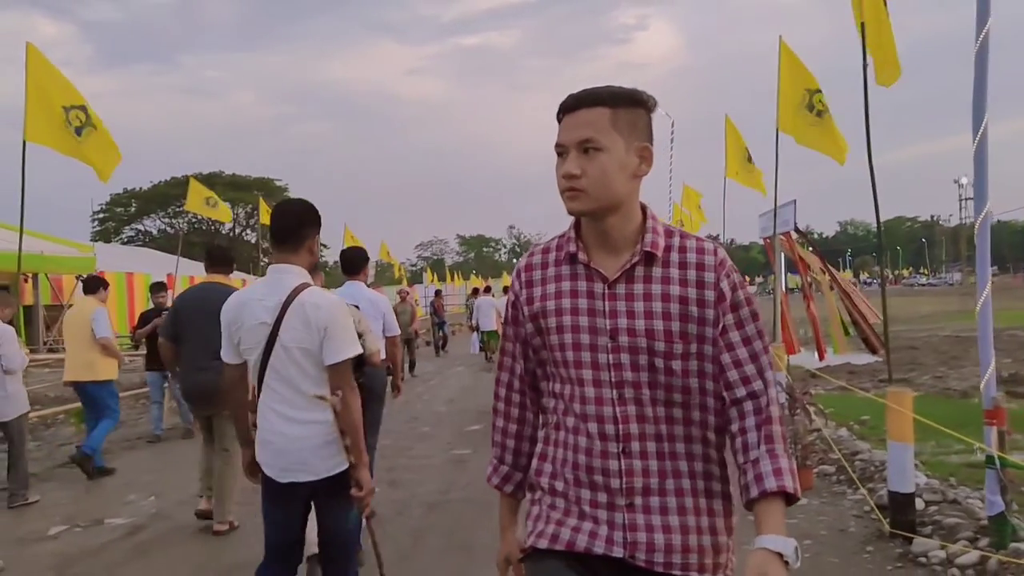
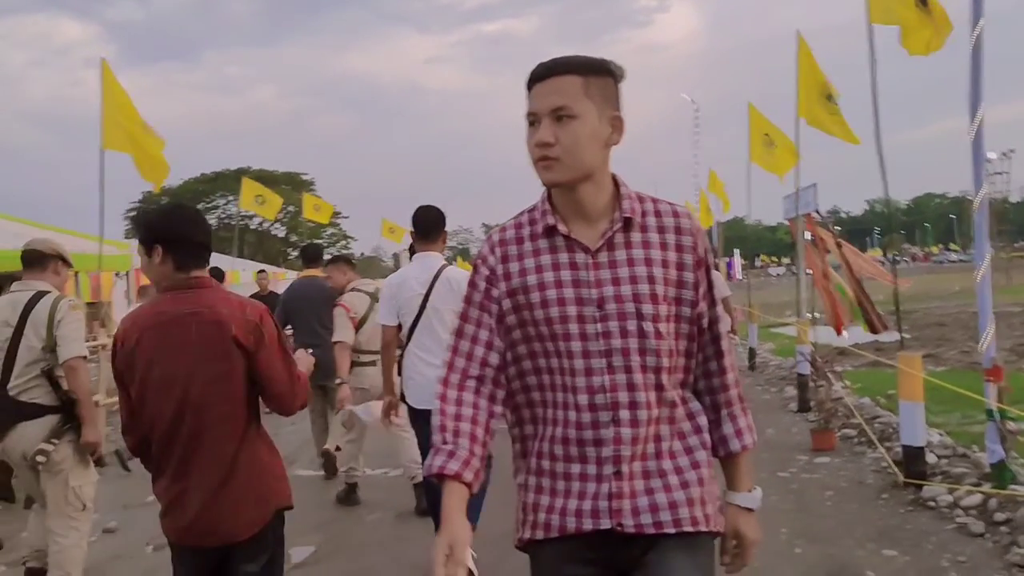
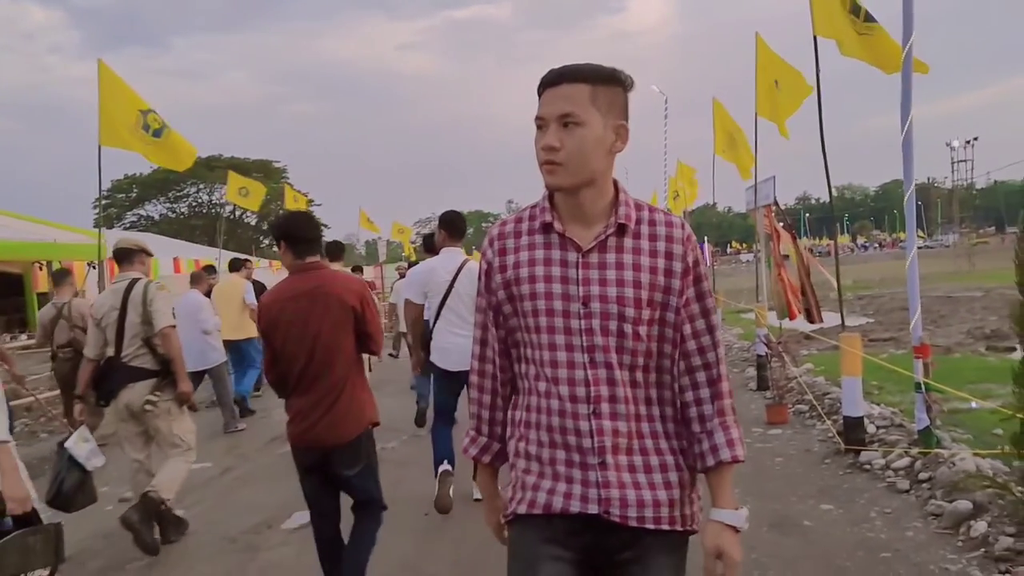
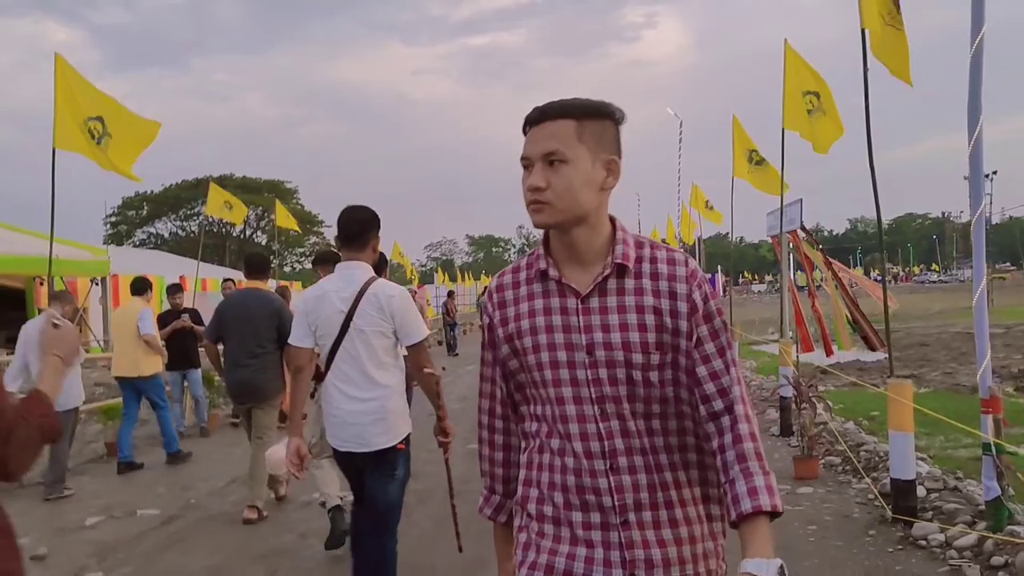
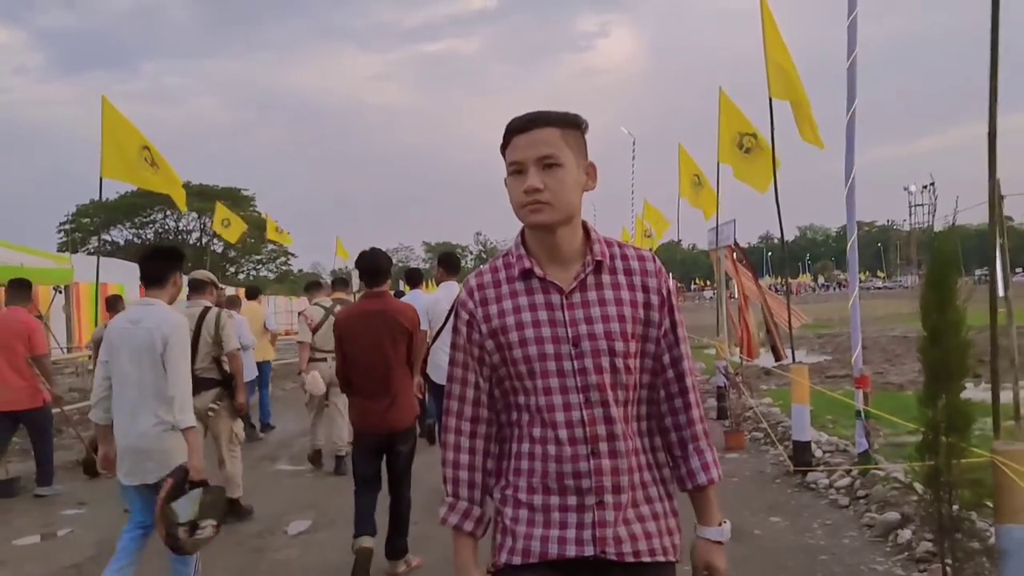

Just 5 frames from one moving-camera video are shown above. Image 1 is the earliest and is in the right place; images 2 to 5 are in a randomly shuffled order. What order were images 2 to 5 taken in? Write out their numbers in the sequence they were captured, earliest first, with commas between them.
4, 2, 3, 5
